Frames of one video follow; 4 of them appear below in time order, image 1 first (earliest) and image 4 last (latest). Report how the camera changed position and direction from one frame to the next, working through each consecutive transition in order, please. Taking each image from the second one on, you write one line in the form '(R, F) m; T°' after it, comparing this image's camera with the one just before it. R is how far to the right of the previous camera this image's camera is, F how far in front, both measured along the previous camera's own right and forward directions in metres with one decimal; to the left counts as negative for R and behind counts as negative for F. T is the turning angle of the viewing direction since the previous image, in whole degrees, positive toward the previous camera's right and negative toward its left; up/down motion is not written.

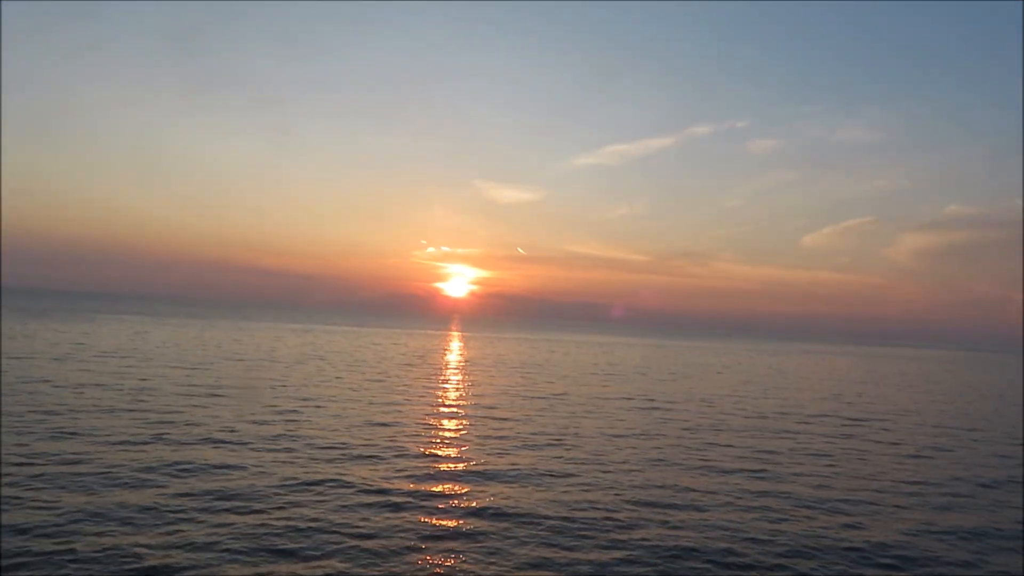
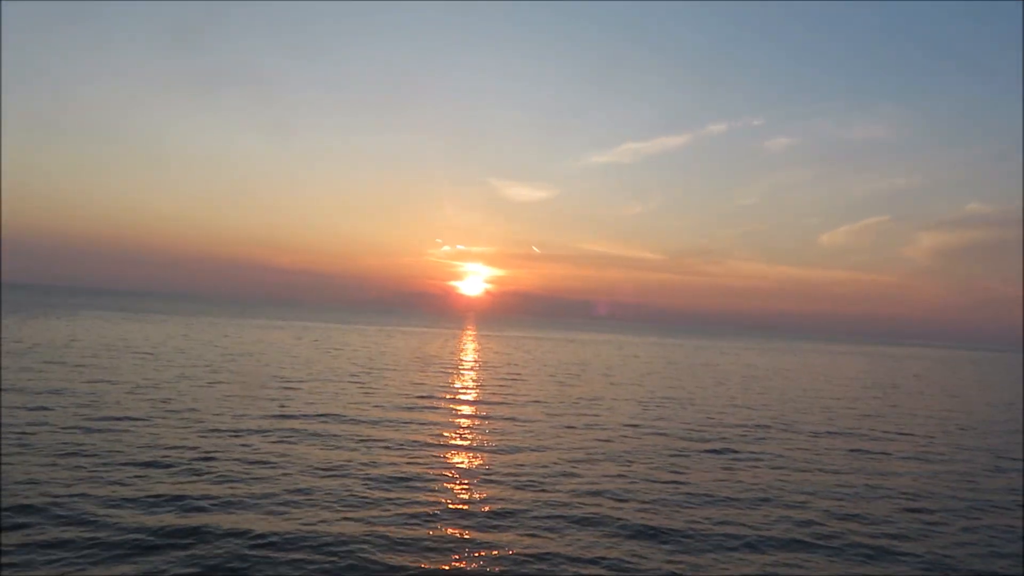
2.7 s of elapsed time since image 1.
(+1.8, +1.6) m; -1°
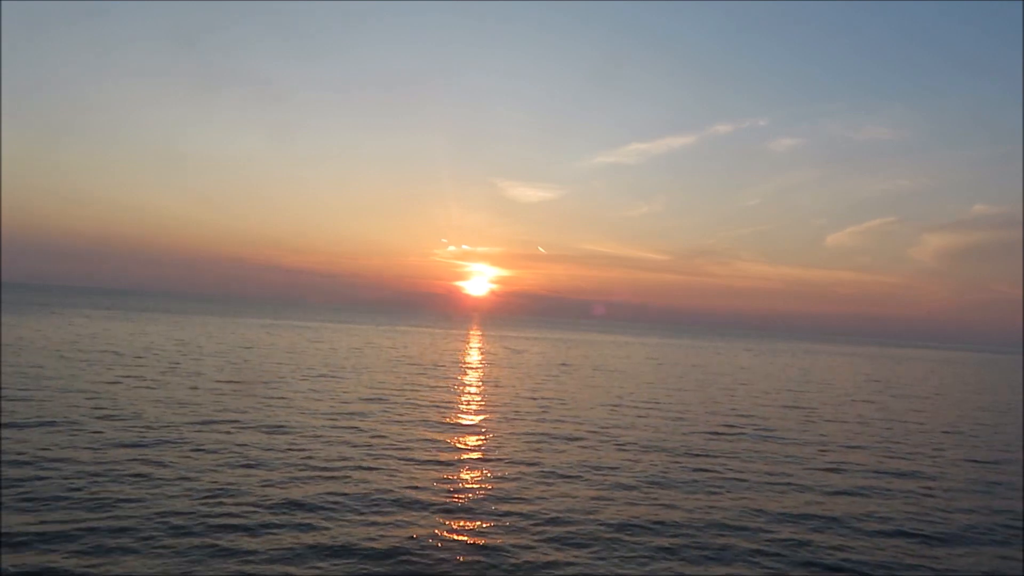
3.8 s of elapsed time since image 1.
(-0.4, +2.3) m; 0°
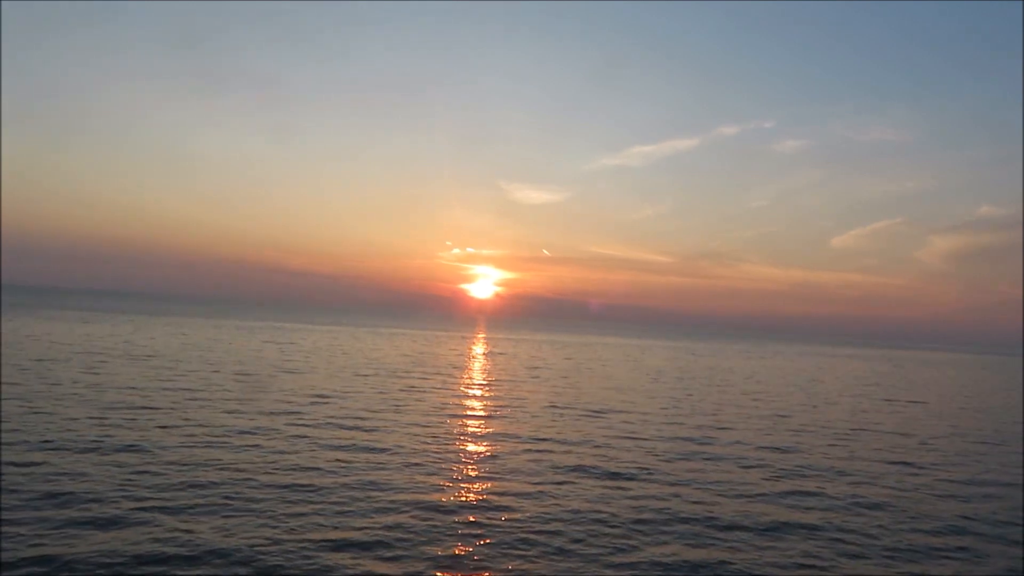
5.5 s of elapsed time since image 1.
(+0.4, +0.9) m; 0°
